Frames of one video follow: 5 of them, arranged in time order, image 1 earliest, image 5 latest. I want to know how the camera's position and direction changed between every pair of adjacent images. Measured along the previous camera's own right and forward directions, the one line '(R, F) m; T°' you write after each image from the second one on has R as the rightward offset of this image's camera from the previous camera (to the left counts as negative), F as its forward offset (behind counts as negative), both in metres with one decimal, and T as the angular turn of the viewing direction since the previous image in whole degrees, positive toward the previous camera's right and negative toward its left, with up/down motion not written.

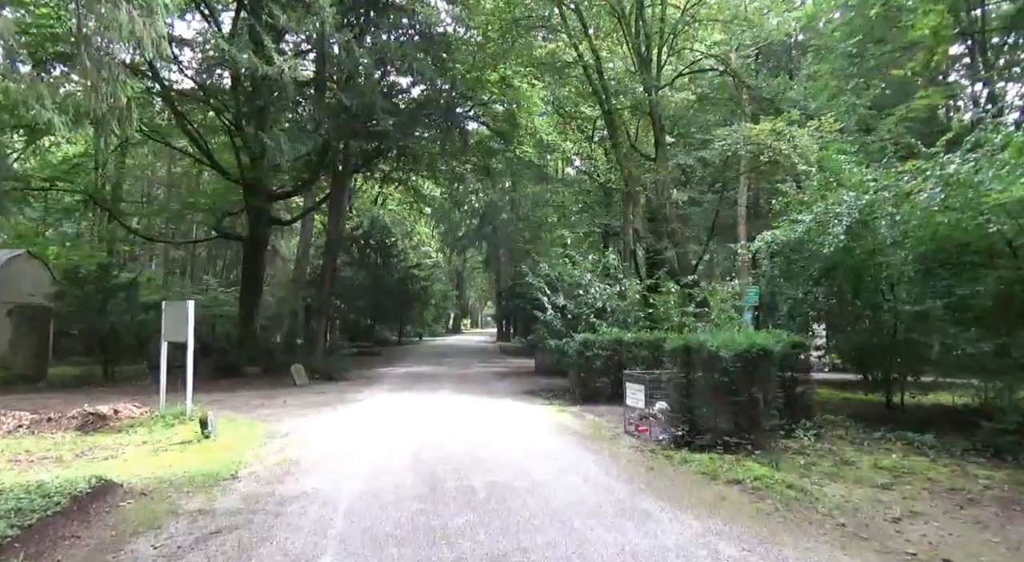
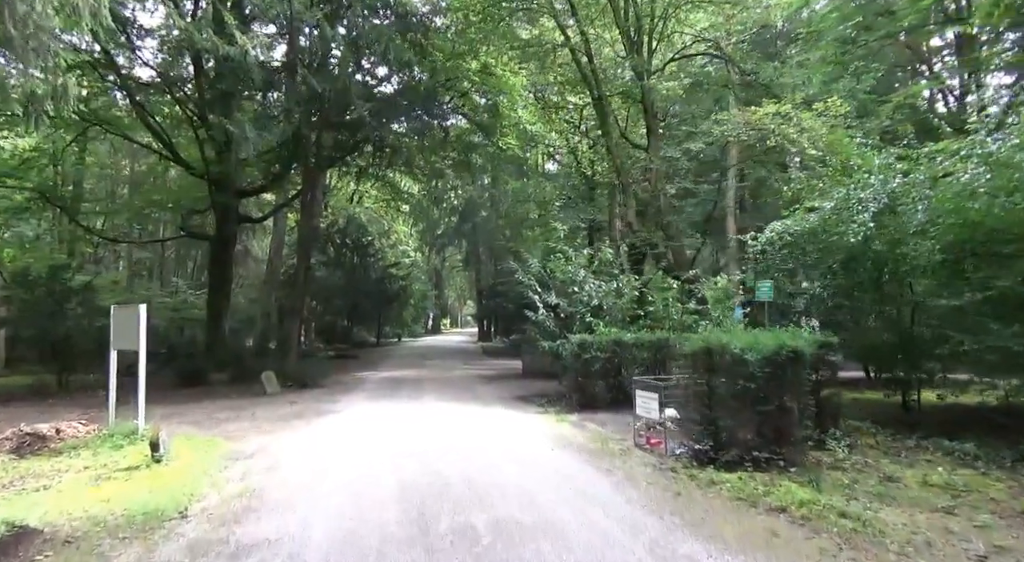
(-0.2, +1.1) m; +2°
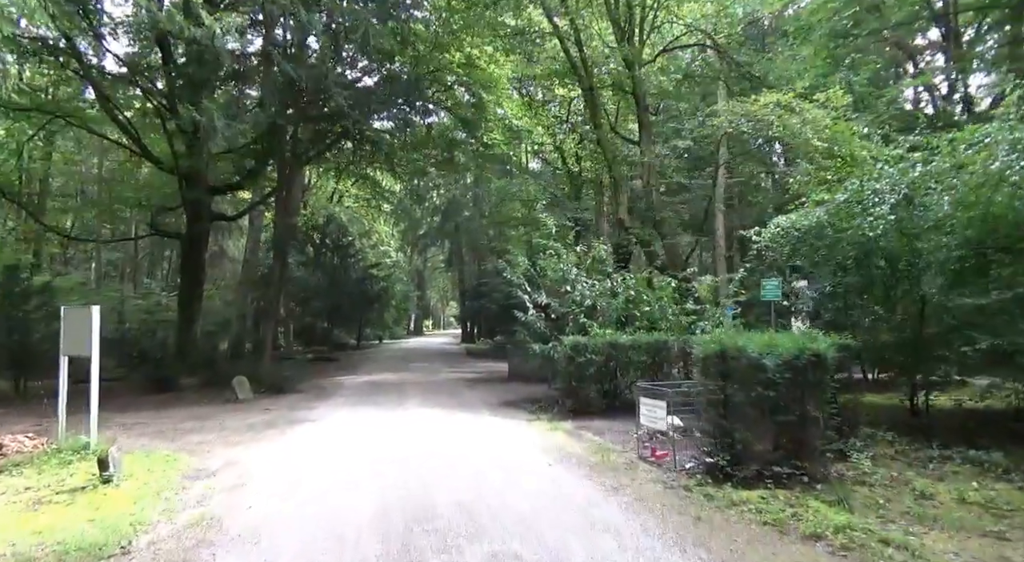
(-0.1, +0.8) m; +2°
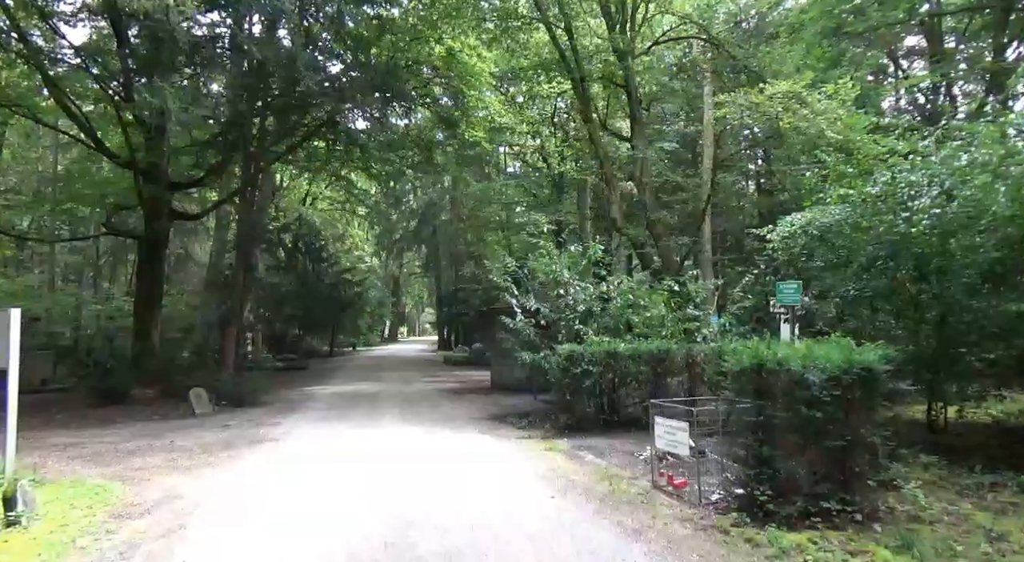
(-0.2, +1.1) m; +2°
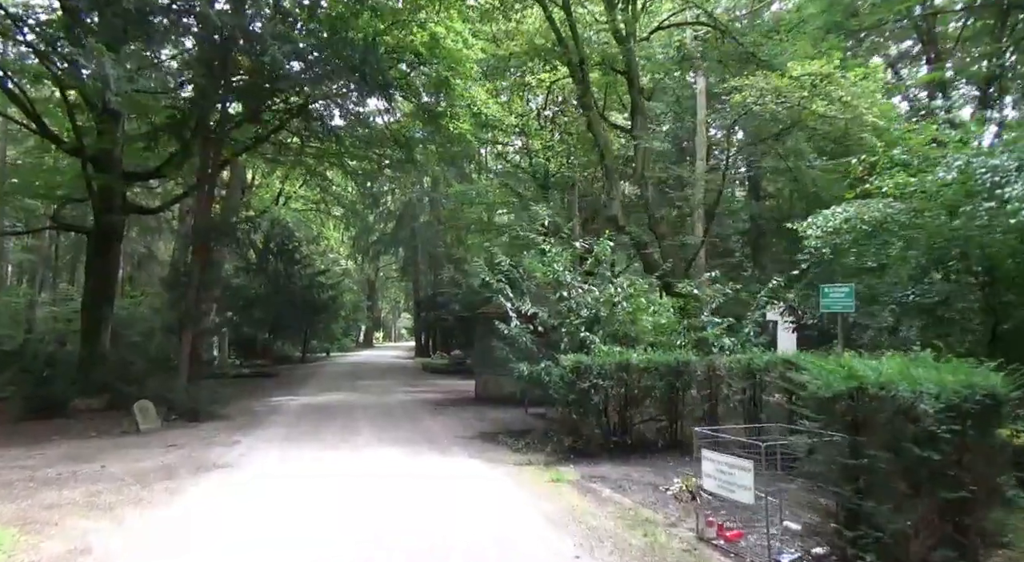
(-0.3, +1.5) m; +2°
